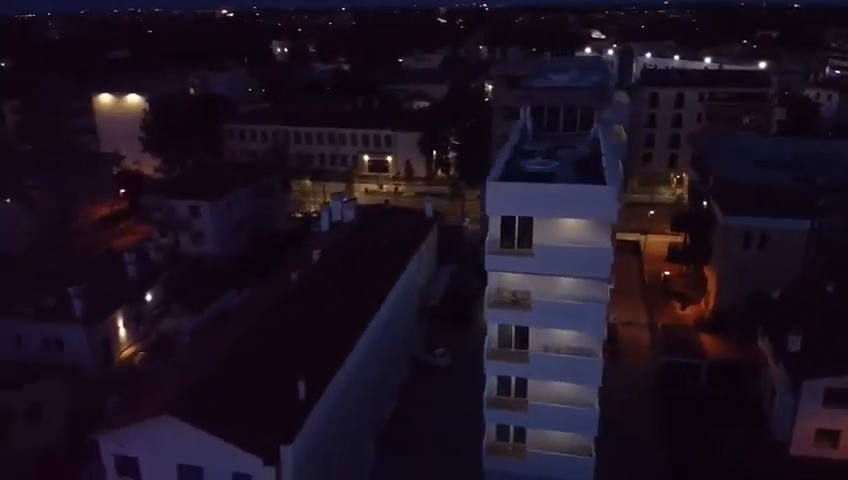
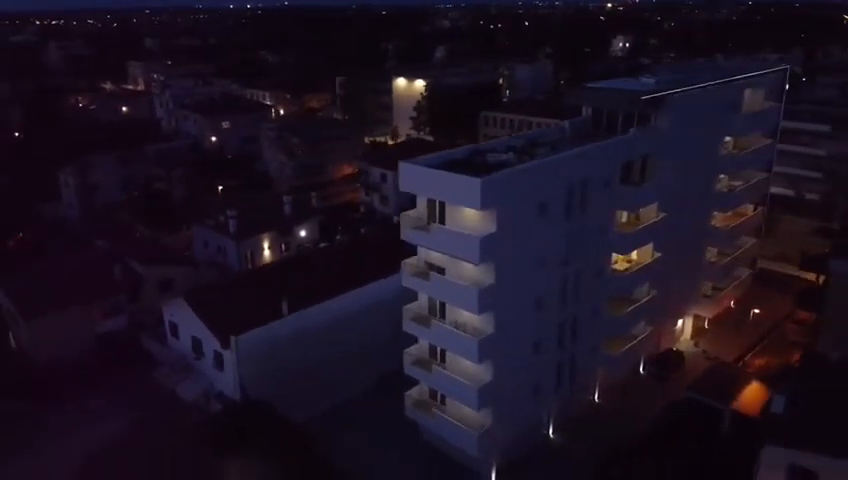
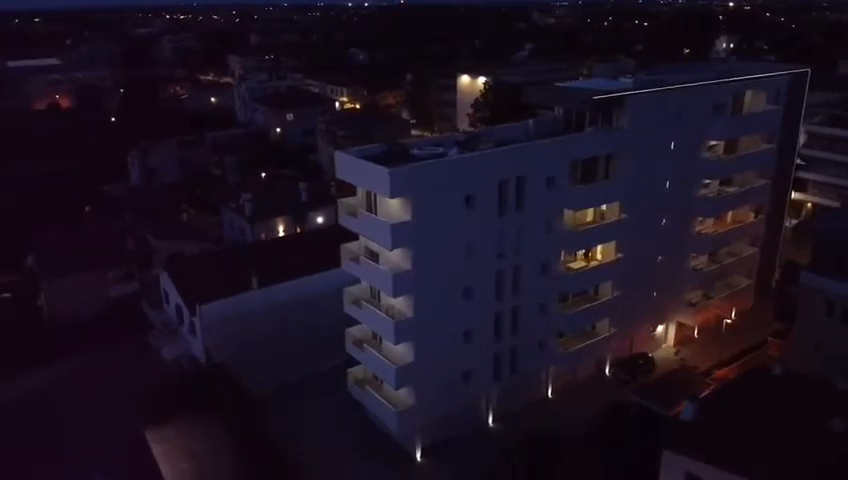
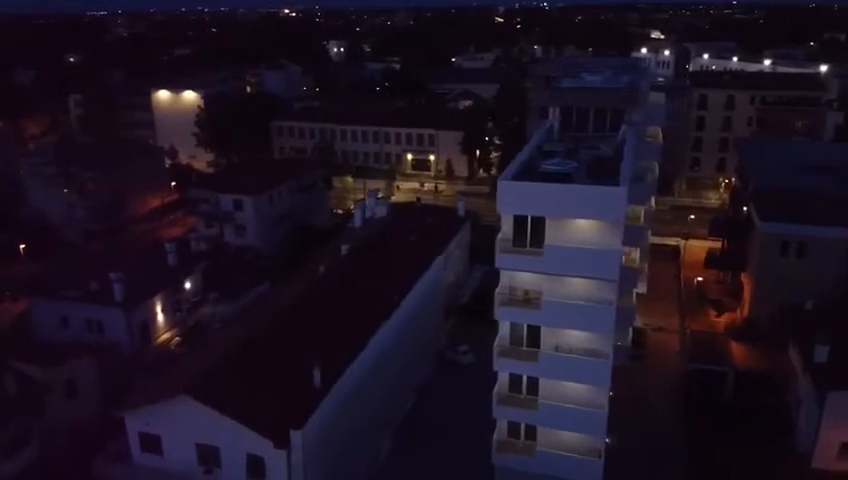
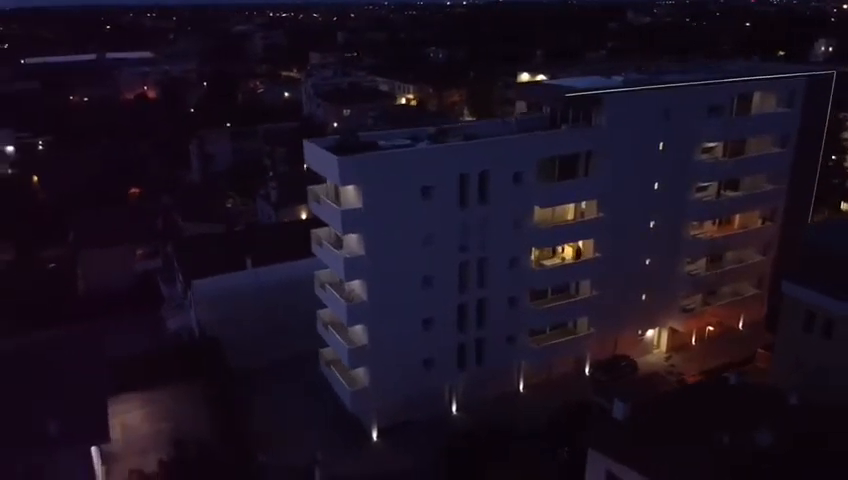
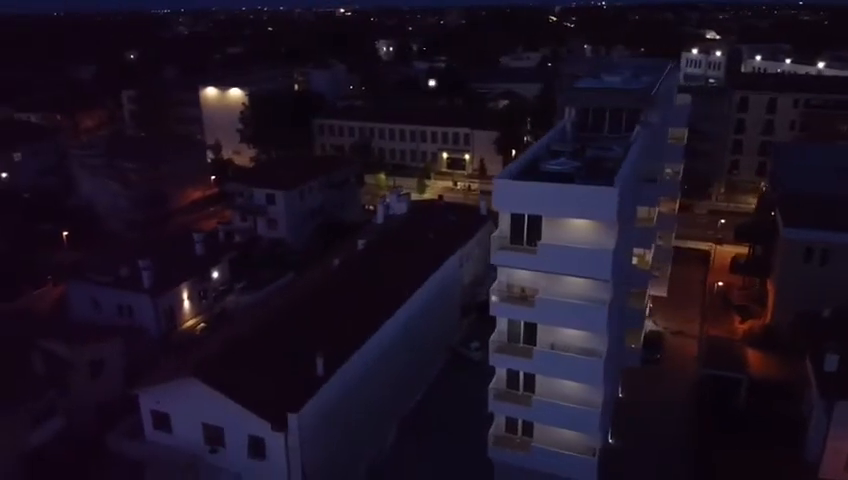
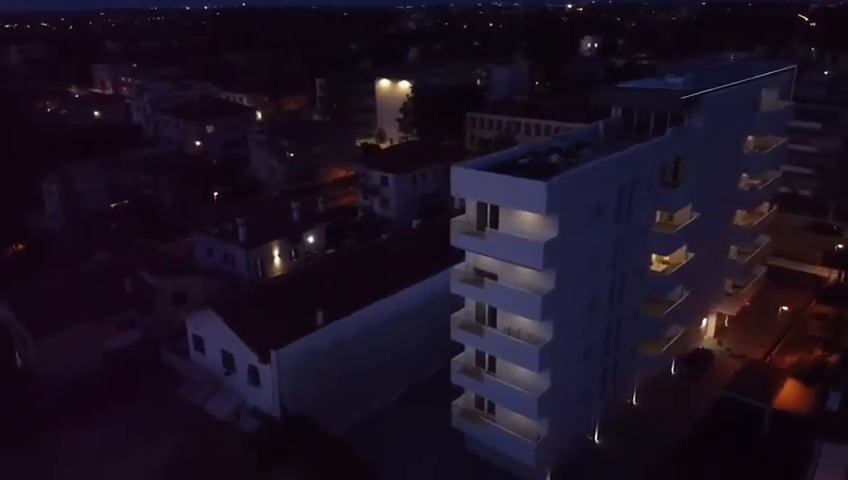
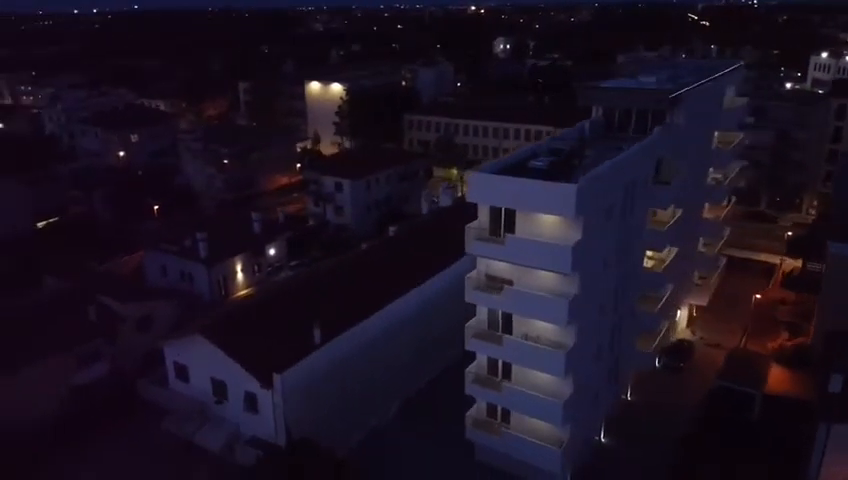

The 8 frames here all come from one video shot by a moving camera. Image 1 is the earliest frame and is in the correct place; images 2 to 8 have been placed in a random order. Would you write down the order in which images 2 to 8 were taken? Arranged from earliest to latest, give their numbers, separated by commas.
4, 6, 8, 7, 2, 3, 5
